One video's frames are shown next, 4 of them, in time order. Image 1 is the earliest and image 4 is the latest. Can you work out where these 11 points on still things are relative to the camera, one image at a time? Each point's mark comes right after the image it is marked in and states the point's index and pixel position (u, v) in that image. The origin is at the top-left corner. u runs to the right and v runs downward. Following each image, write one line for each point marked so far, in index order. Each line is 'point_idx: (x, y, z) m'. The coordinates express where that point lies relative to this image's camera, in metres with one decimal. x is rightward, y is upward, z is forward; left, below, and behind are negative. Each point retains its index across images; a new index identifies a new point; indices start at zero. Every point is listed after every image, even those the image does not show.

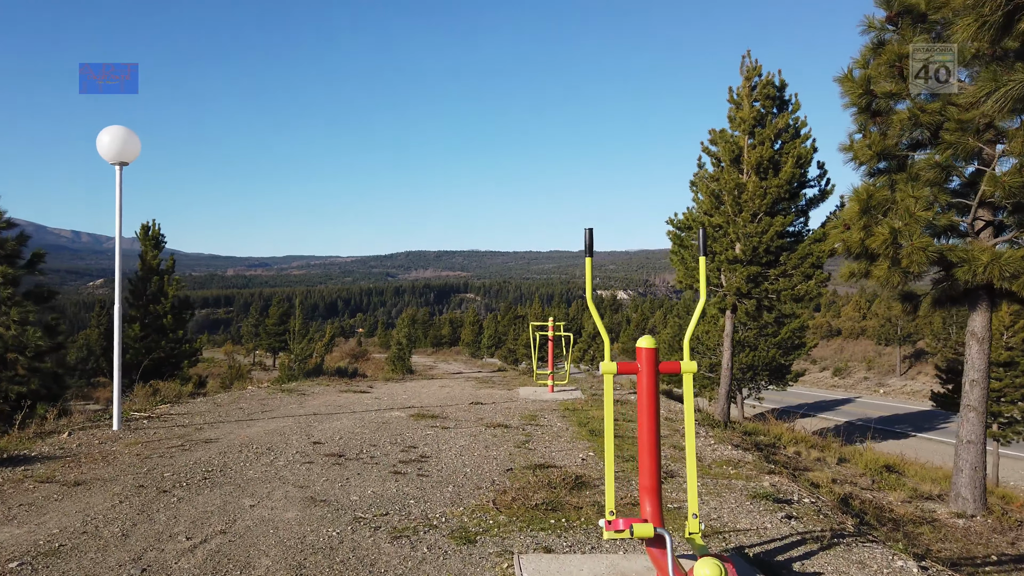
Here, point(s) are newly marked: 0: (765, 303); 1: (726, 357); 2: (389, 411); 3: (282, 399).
0: (+4.3, -0.3, +12.5) m
1: (+3.6, -1.2, +12.5) m
2: (-1.5, -1.5, +9.1) m
3: (-3.4, -1.6, +11.0) m
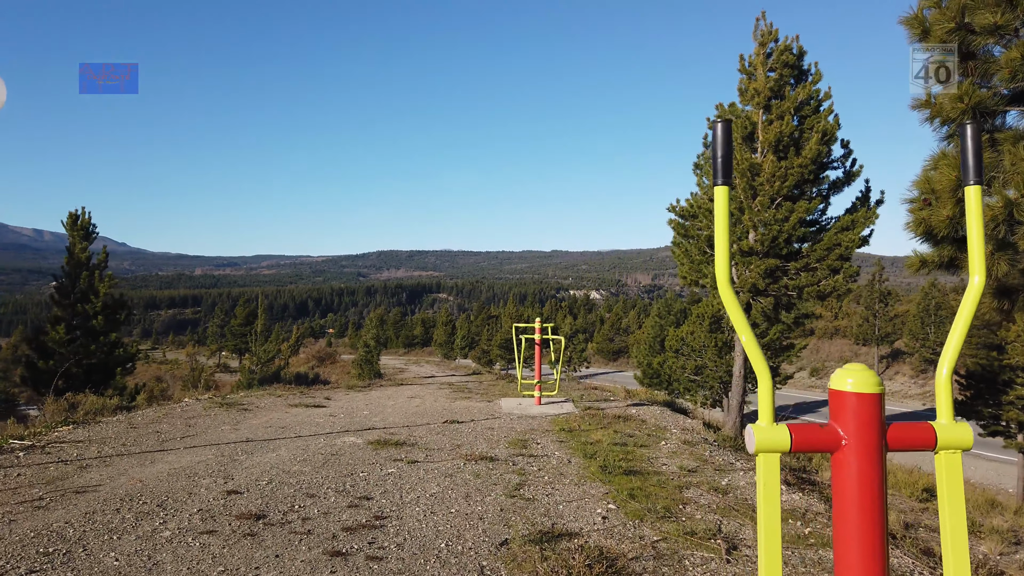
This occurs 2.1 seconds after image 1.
0: (+4.0, -0.2, +10.9) m
1: (+3.3, -1.1, +10.9) m
2: (-1.7, -1.4, +7.3) m
3: (-3.7, -1.6, +9.2) m
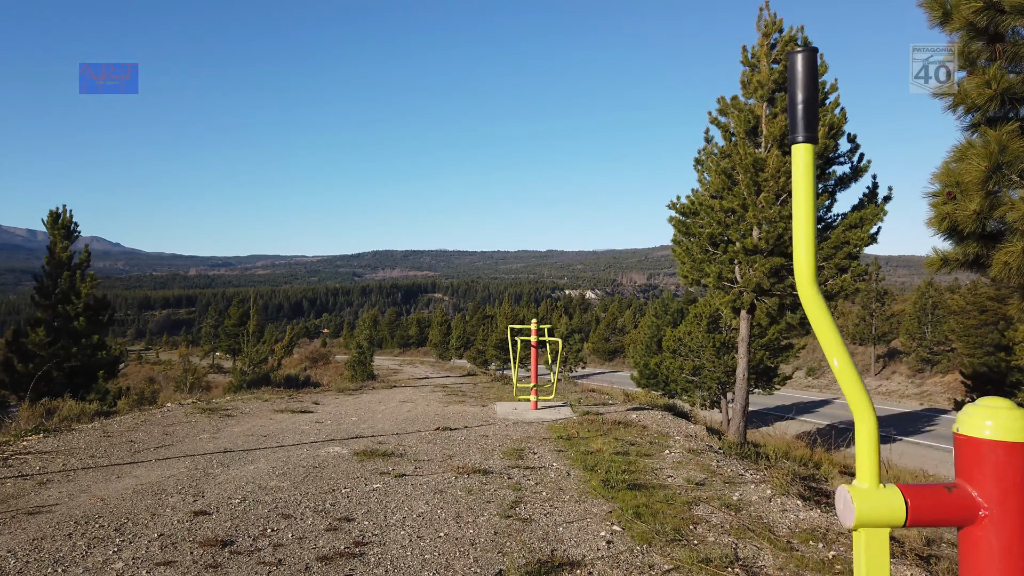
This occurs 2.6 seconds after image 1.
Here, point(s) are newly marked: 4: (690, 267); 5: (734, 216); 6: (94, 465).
0: (+3.9, -0.2, +10.5) m
1: (+3.2, -1.1, +10.5) m
2: (-1.7, -1.4, +6.9) m
3: (-3.7, -1.6, +8.7) m
4: (+2.7, +0.3, +11.3) m
5: (+3.2, +1.0, +10.7) m
6: (-3.3, -1.4, +6.0) m
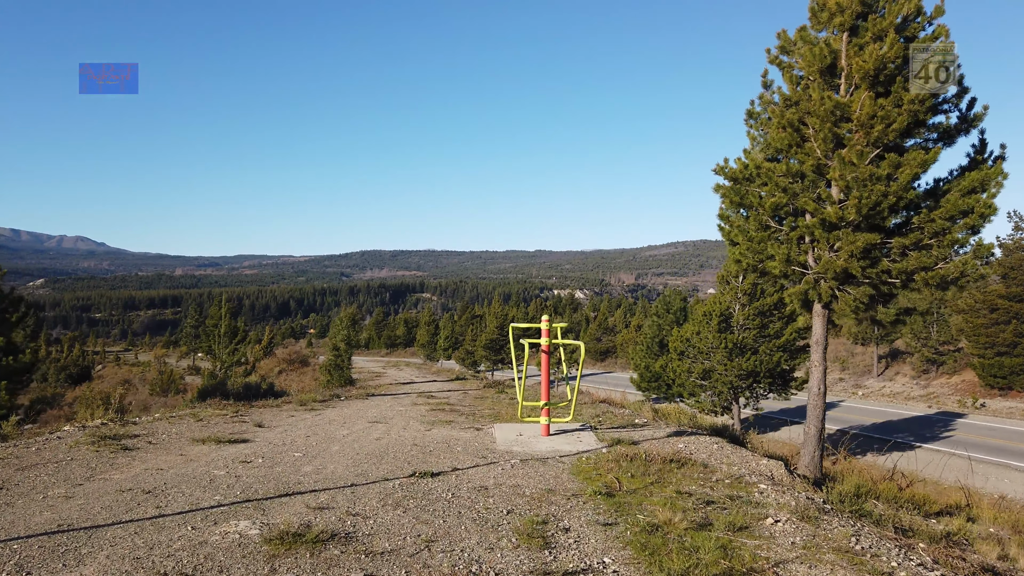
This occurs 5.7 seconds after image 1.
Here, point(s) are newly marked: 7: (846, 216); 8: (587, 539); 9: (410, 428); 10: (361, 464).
0: (+4.0, 0.0, +8.0) m
1: (+3.3, -0.9, +8.0) m
2: (-1.6, -1.3, +4.3) m
3: (-3.6, -1.5, +6.1) m
4: (+2.7, +0.5, +8.8) m
5: (+3.2, +1.2, +8.2) m
6: (-3.2, -1.3, +3.4) m
7: (+3.4, +0.7, +7.6) m
8: (+0.4, -1.3, +3.9) m
9: (-1.2, -1.6, +8.6) m
10: (-1.2, -1.4, +6.0) m
